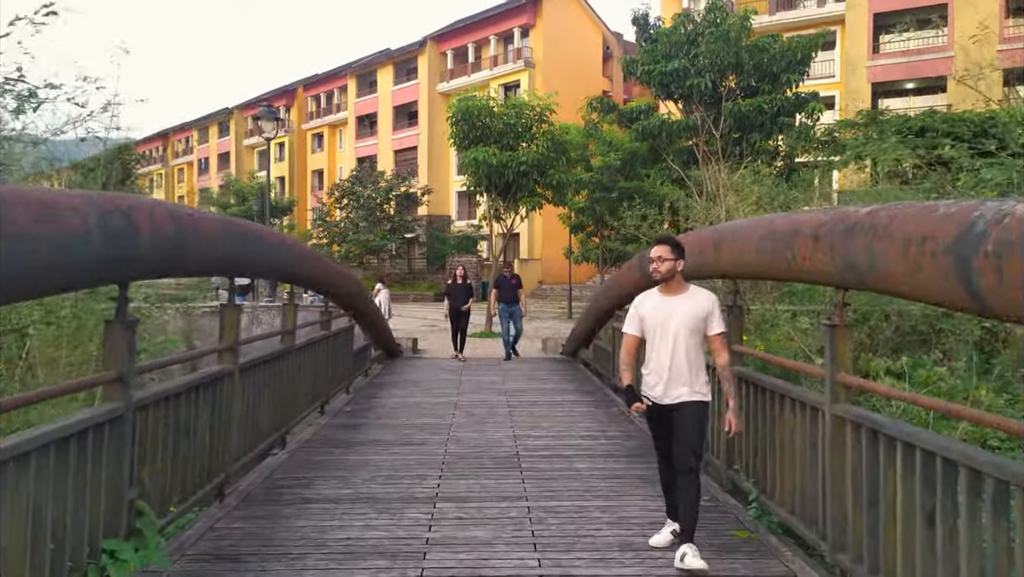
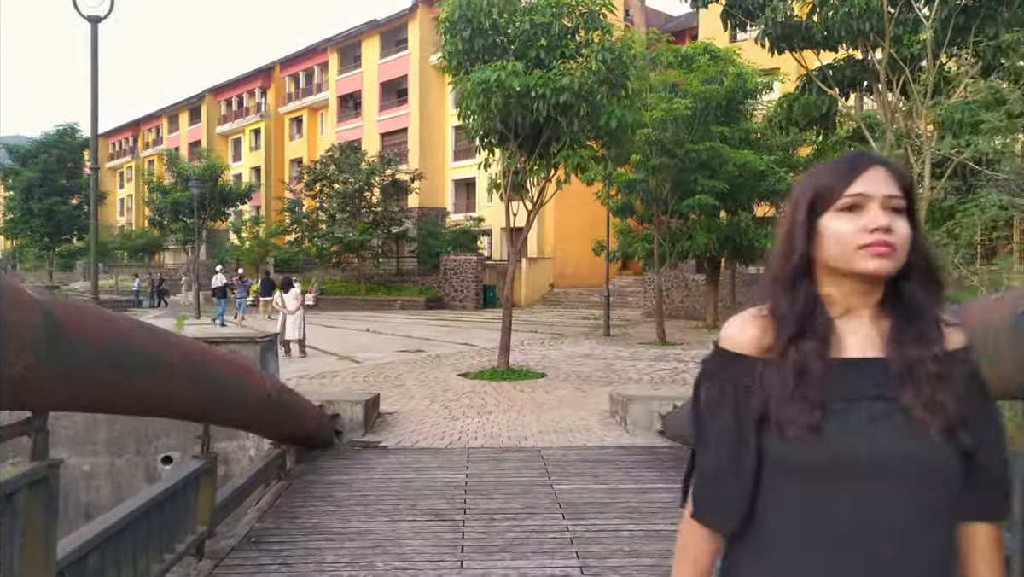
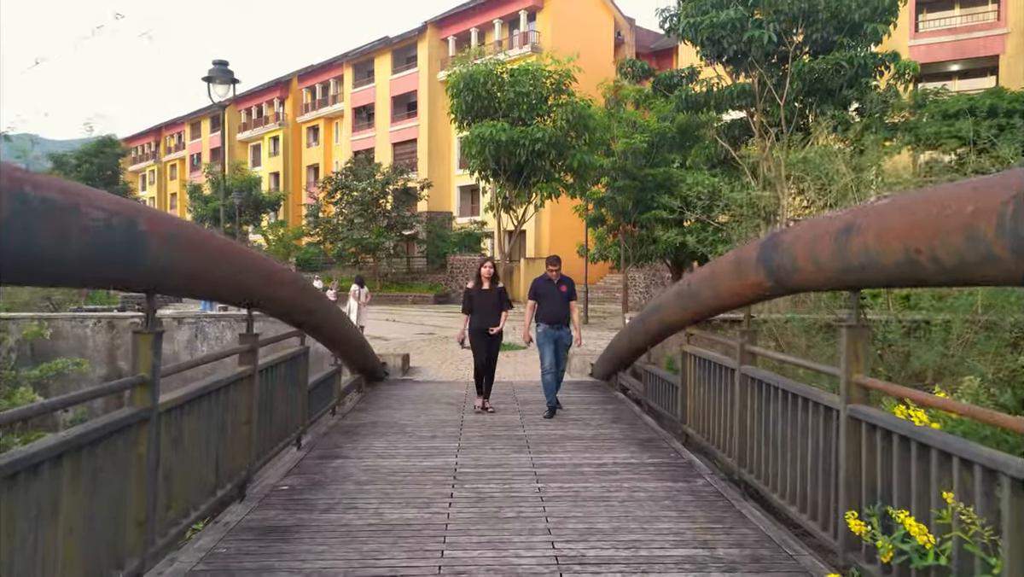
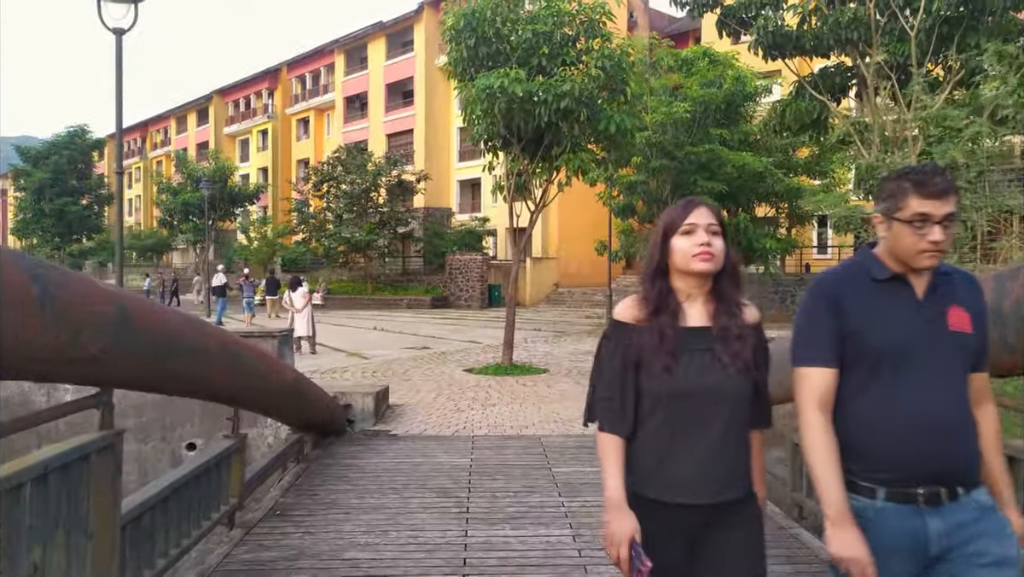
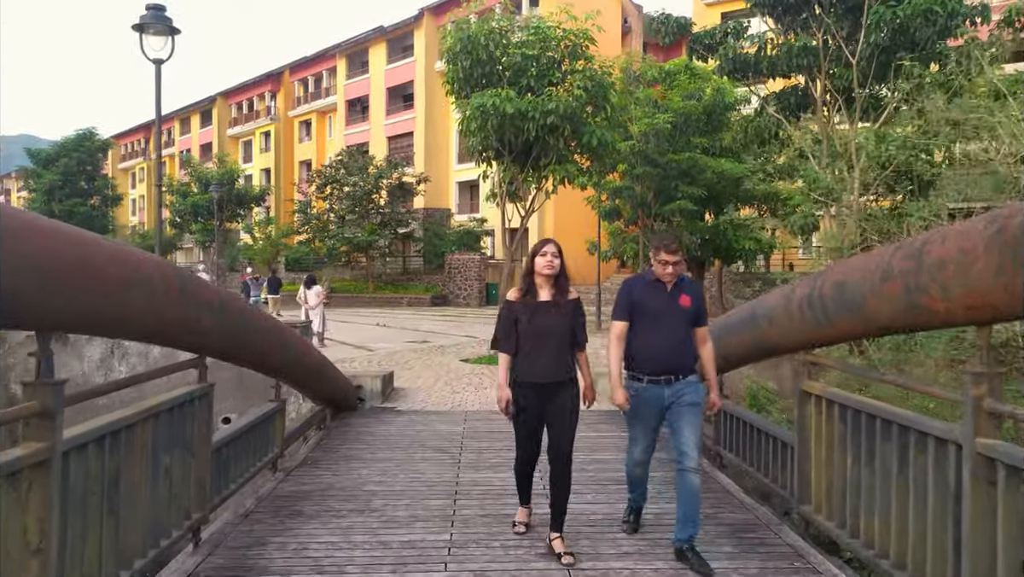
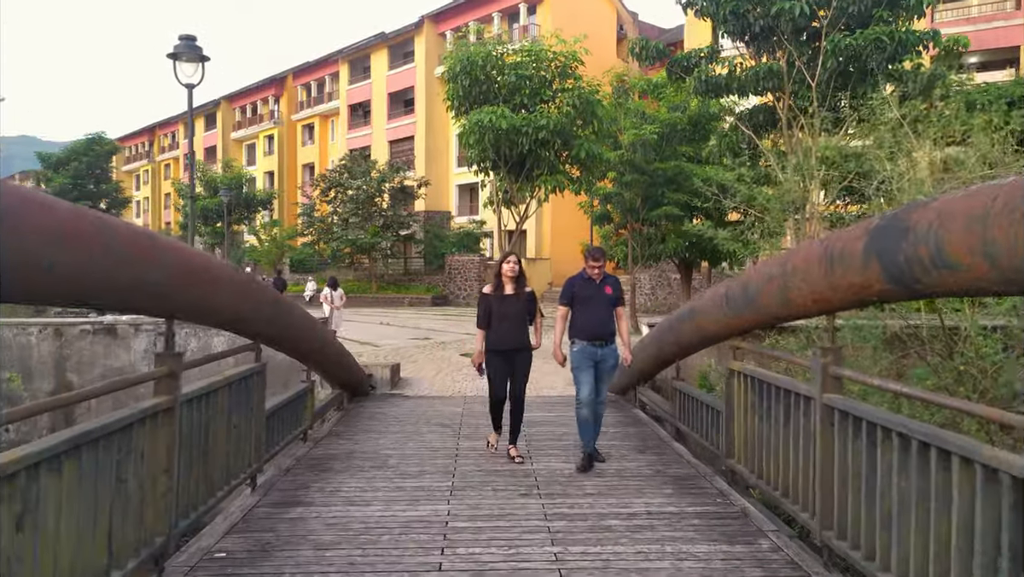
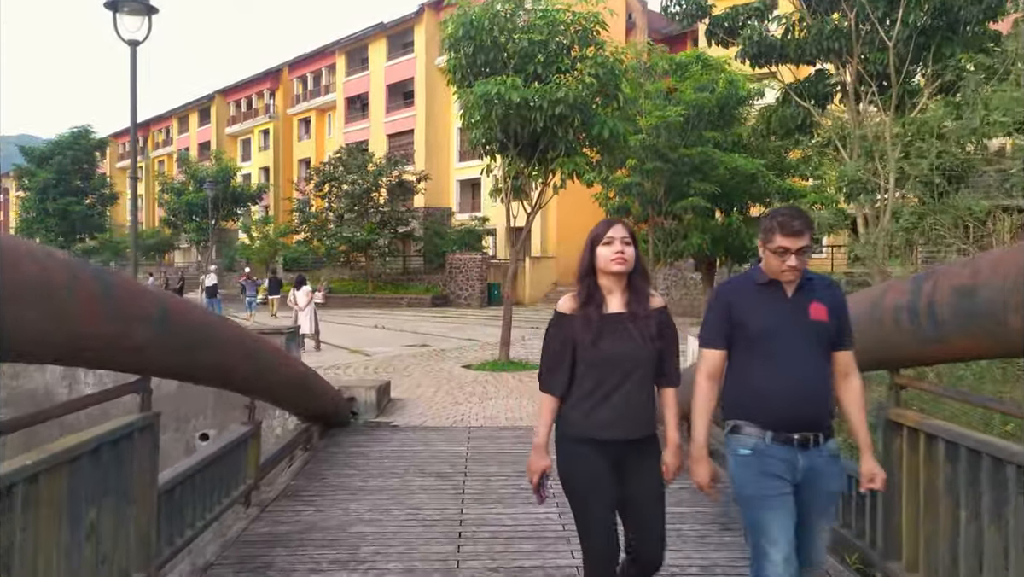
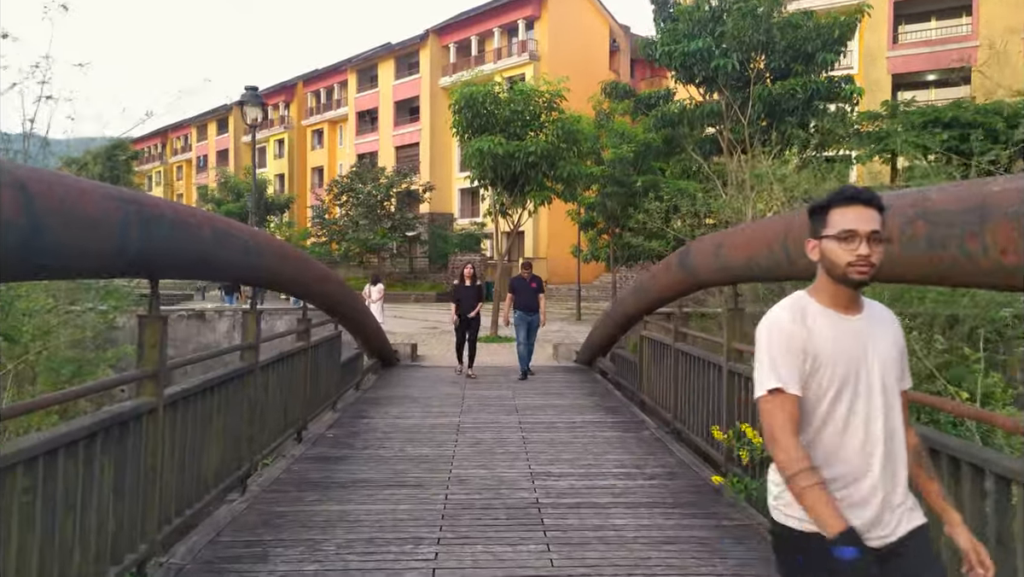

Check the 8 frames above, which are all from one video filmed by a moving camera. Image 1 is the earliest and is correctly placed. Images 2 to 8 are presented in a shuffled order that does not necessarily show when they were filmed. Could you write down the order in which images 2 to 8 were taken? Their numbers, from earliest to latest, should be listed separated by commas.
8, 3, 6, 5, 7, 4, 2
